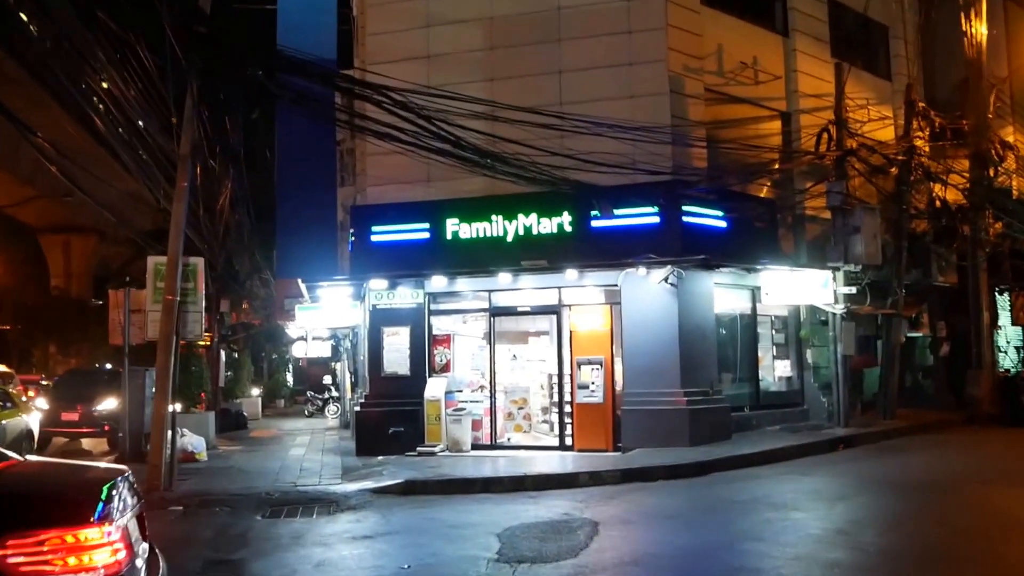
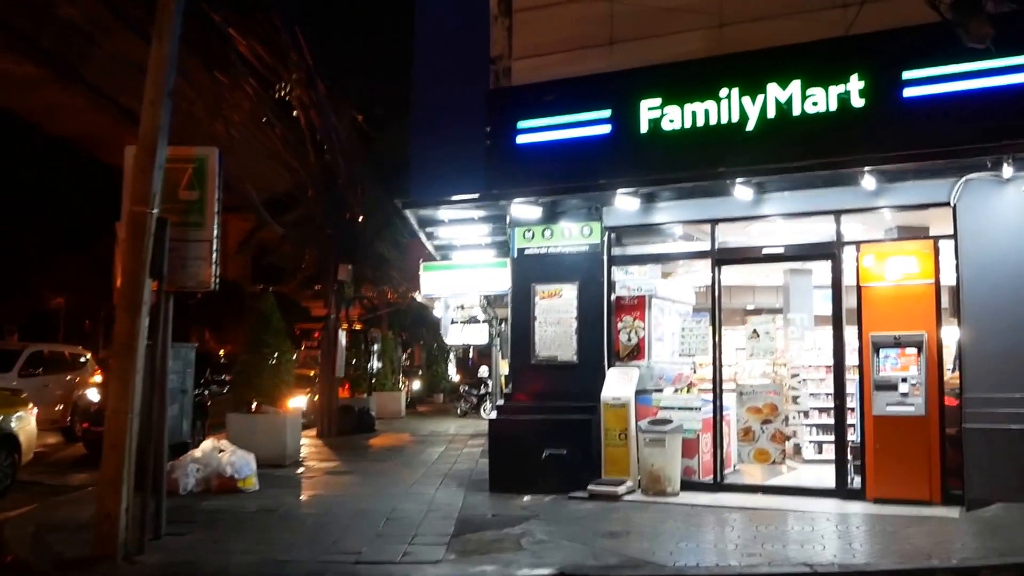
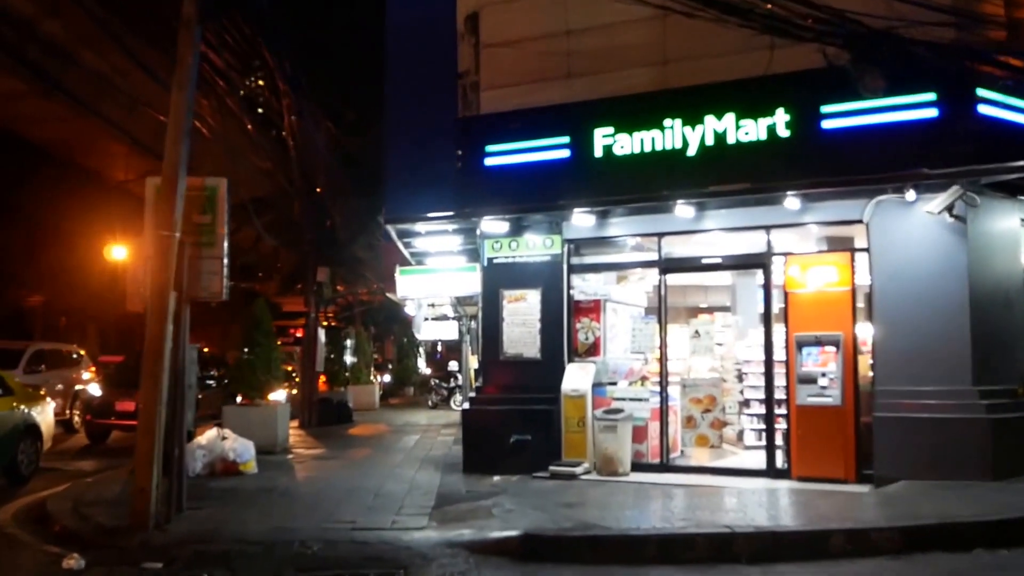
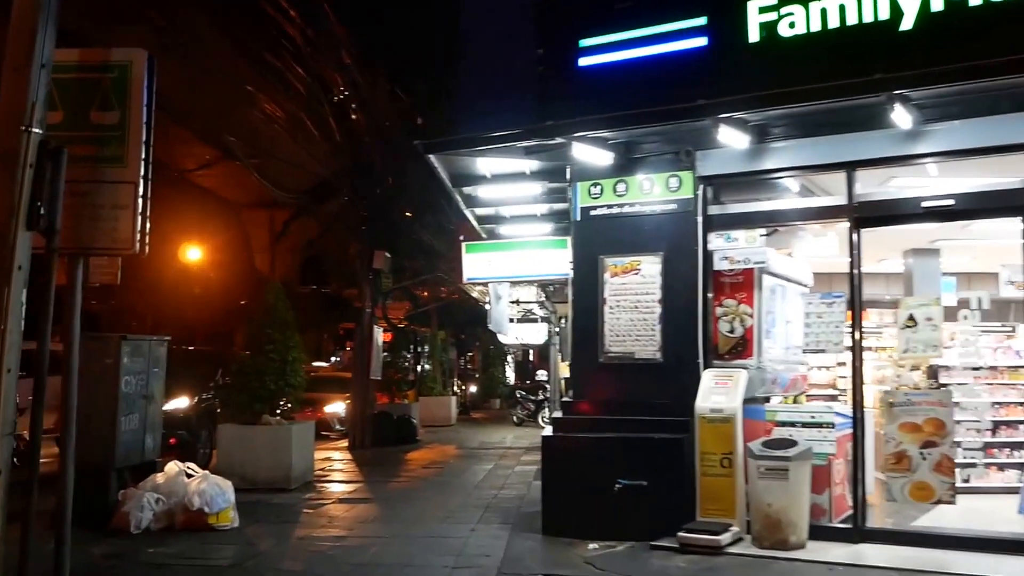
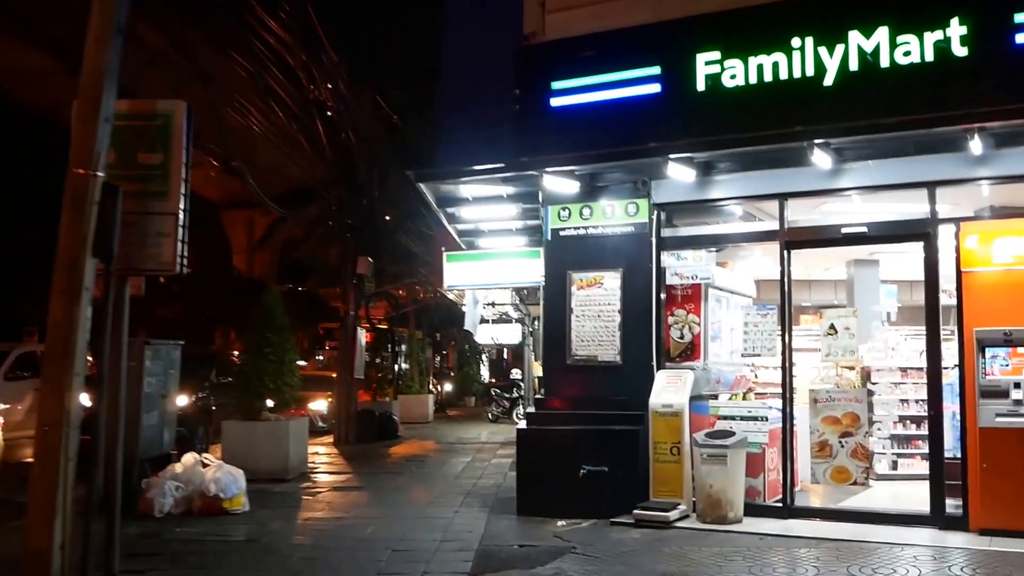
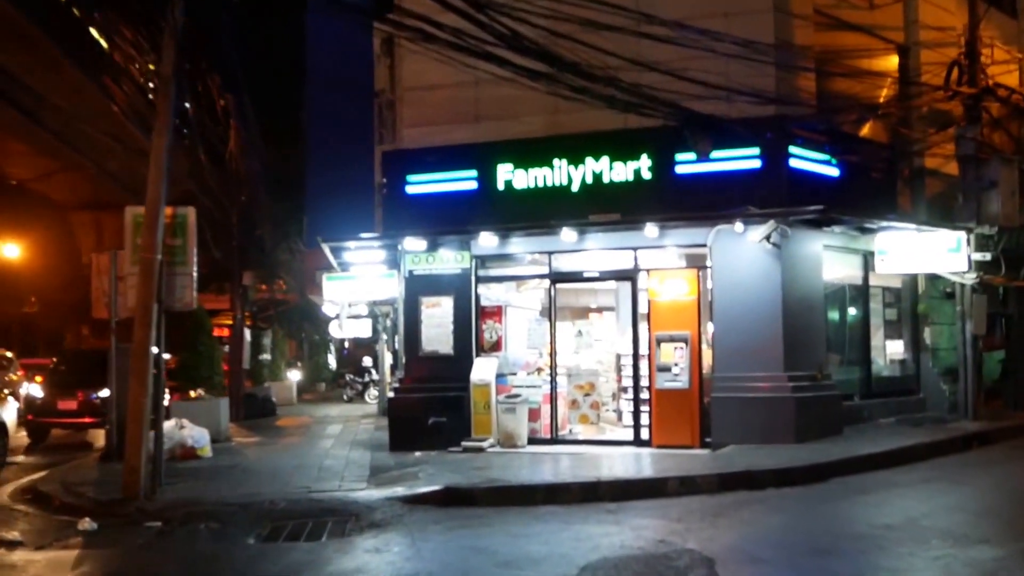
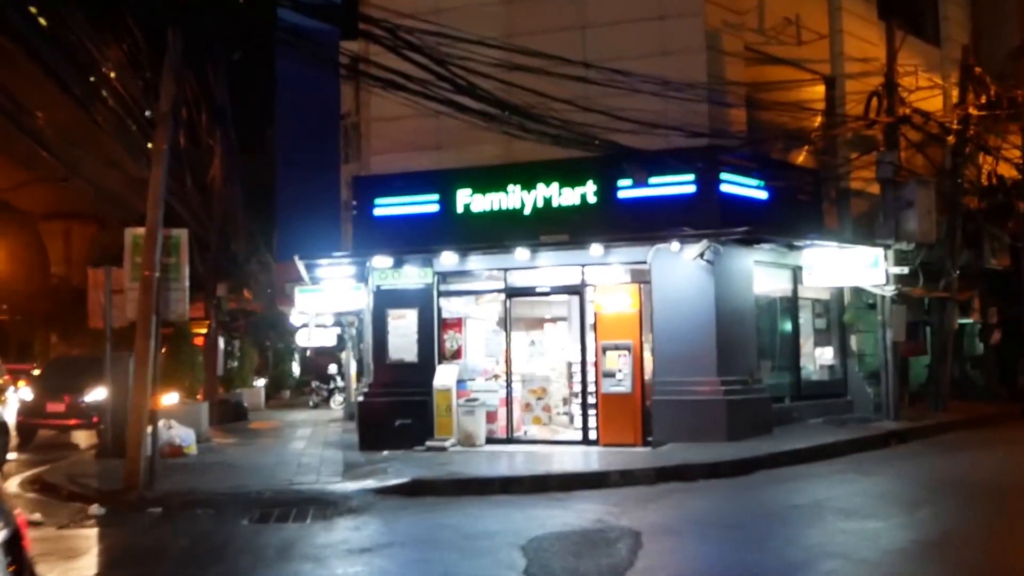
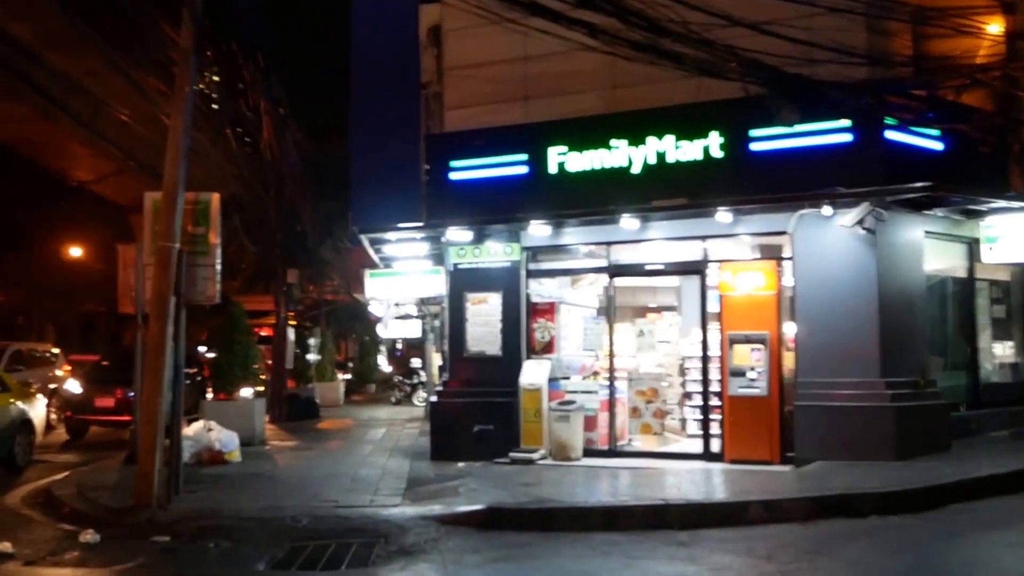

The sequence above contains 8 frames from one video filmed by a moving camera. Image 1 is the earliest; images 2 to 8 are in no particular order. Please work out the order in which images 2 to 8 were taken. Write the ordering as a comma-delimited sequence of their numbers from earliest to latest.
7, 6, 8, 3, 2, 5, 4
